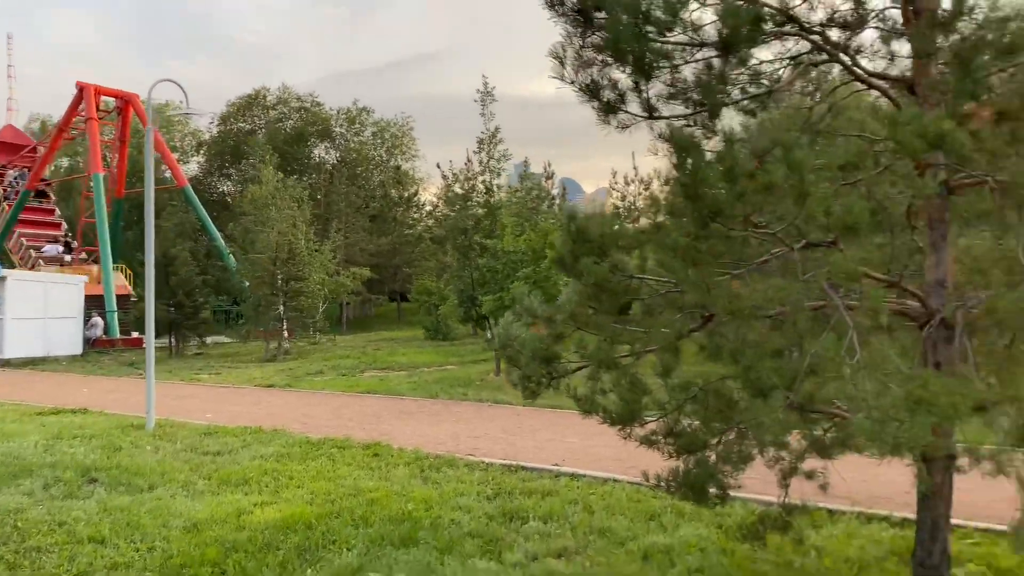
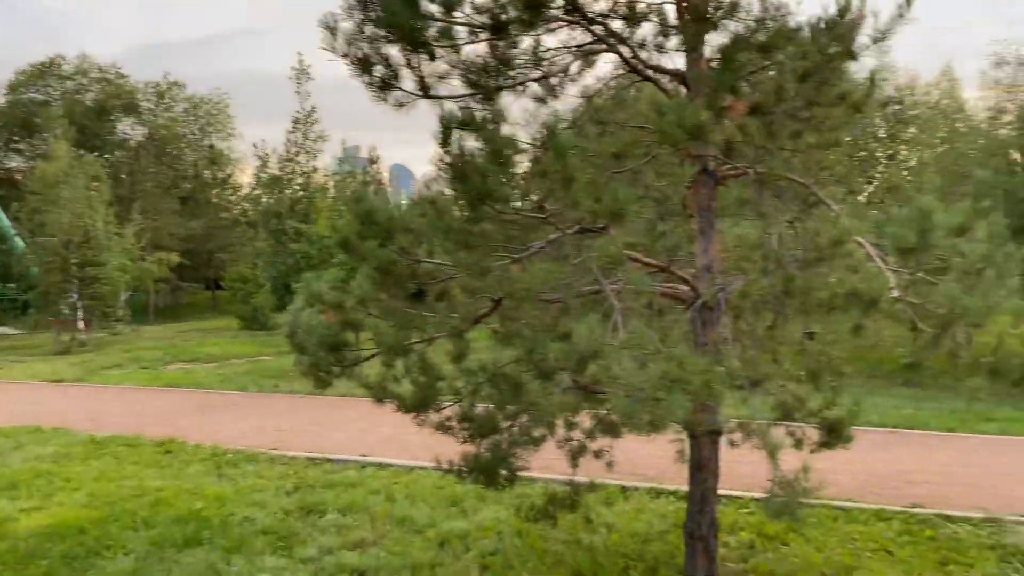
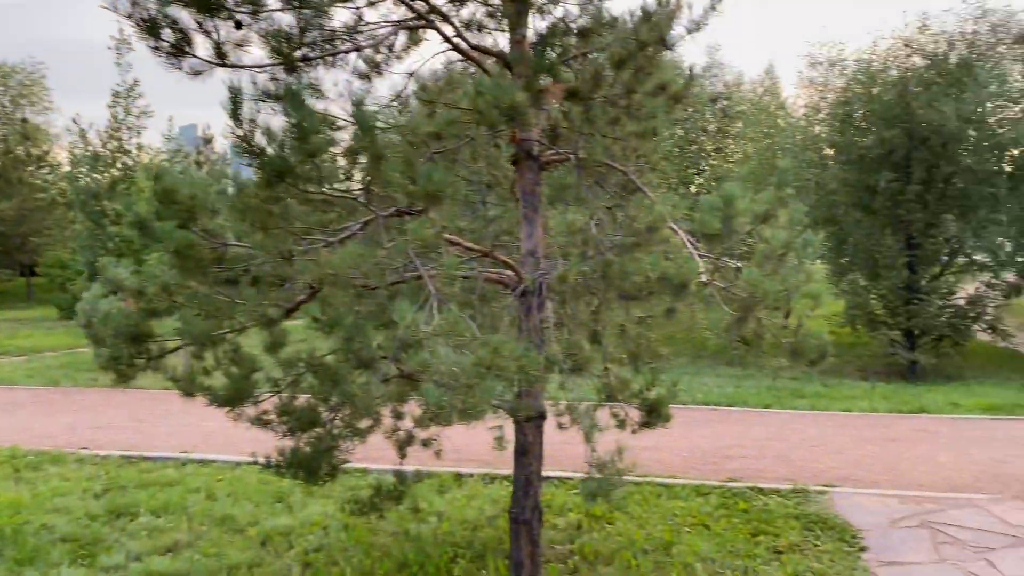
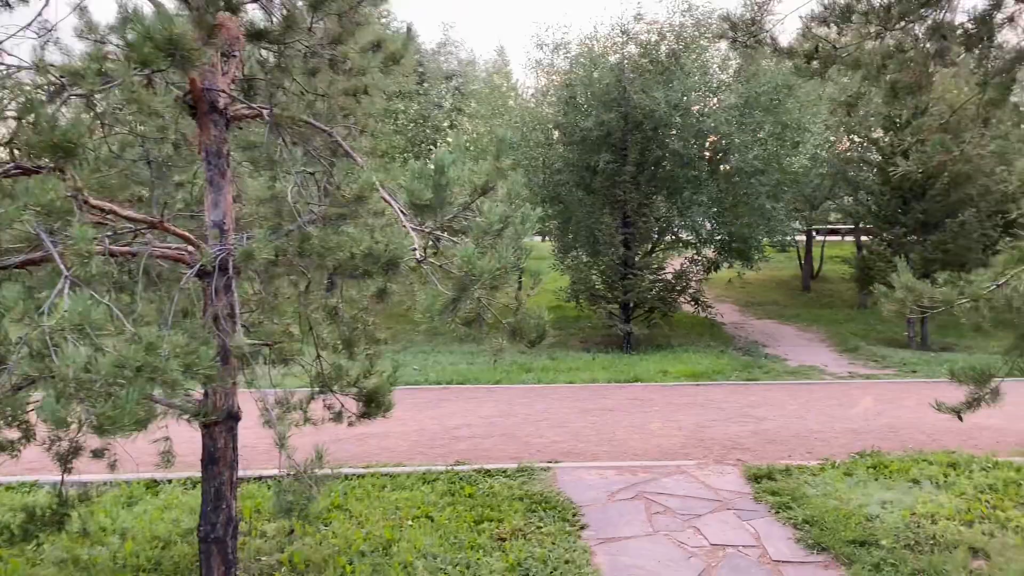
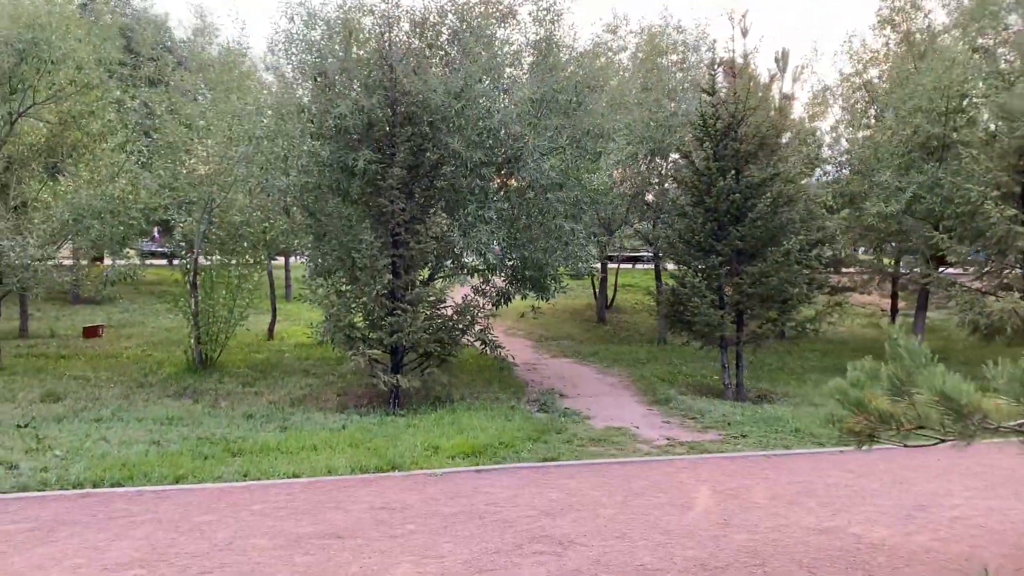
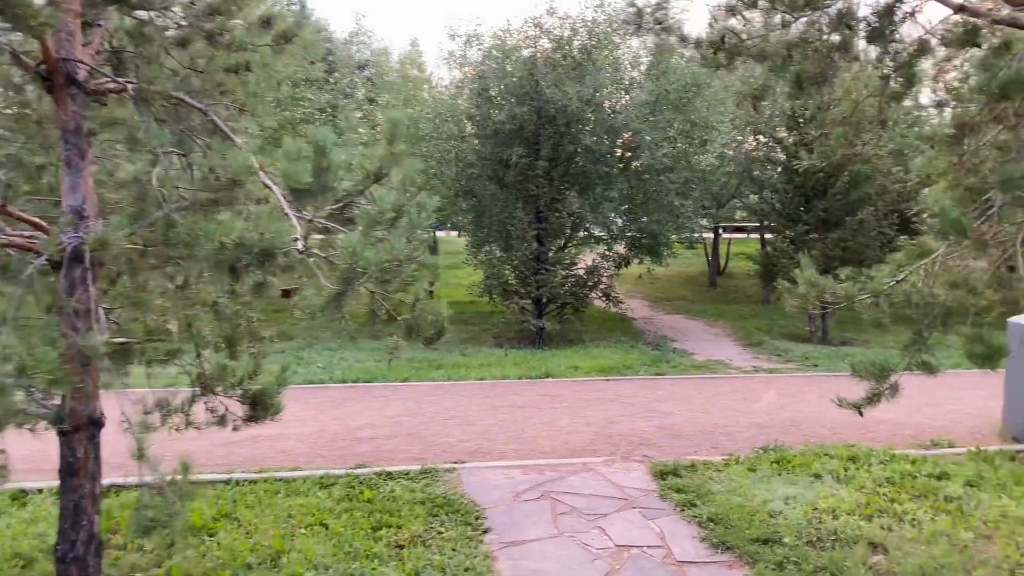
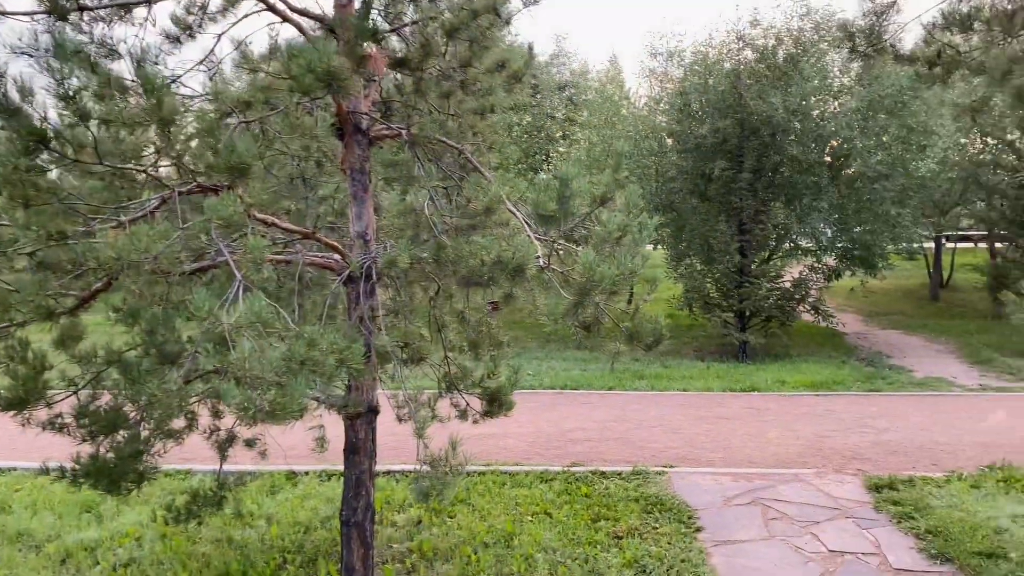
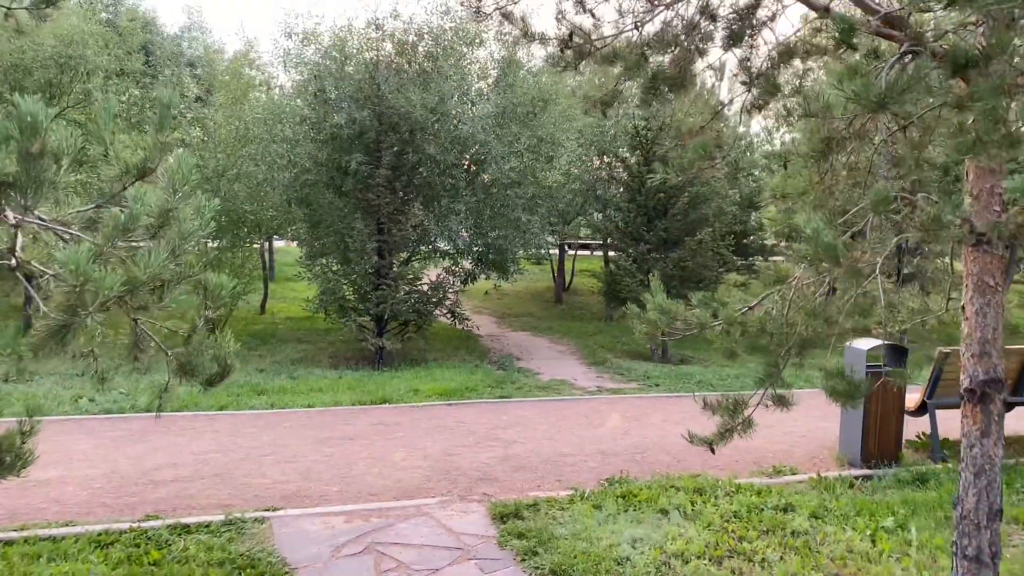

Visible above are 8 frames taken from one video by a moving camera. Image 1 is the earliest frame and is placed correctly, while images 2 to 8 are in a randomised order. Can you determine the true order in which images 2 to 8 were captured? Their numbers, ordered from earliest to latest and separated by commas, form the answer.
2, 3, 7, 4, 6, 8, 5
